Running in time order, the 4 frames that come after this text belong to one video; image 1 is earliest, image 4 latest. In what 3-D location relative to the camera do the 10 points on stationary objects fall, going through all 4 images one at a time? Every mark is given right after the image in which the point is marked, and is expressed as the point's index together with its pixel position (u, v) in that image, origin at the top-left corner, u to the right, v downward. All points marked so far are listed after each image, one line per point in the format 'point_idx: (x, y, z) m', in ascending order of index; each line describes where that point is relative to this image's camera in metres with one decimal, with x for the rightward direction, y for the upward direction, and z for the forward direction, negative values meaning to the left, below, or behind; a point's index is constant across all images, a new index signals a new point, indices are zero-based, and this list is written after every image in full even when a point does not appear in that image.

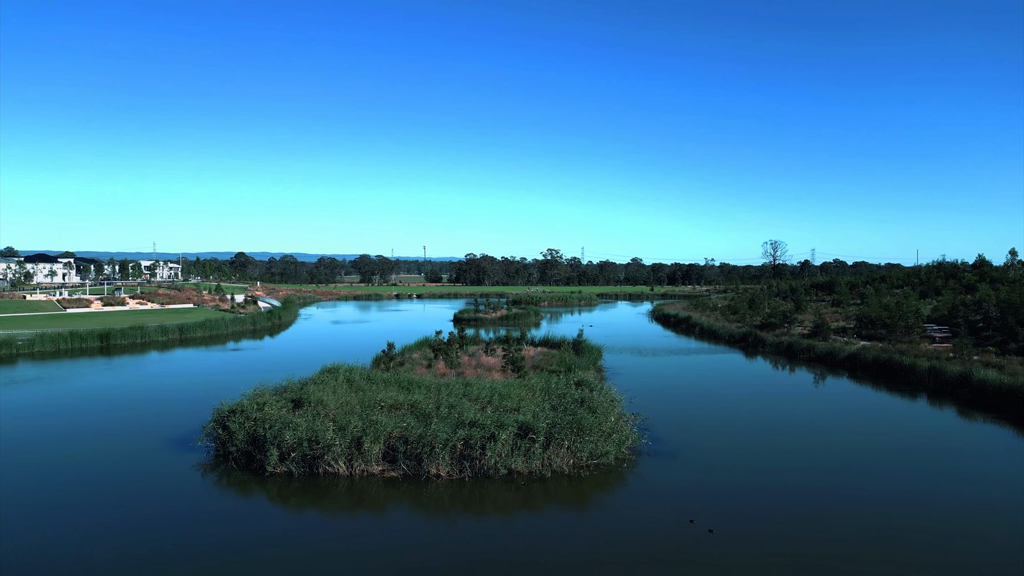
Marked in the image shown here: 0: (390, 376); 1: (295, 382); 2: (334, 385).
0: (-3.7, -2.8, +16.3) m
1: (-5.9, -2.6, +14.5) m
2: (-4.8, -2.7, +14.3) m
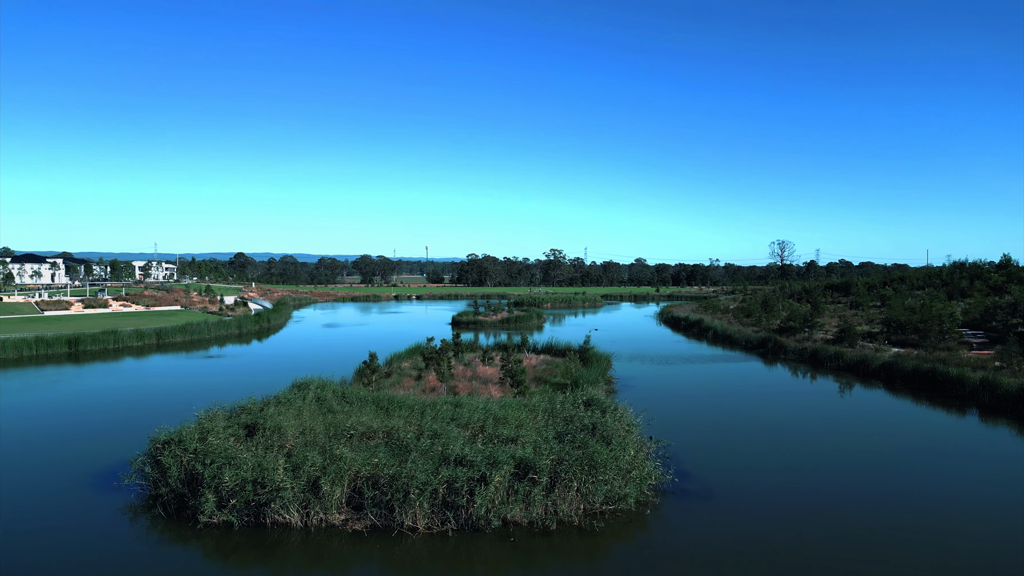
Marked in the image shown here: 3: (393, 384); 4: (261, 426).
0: (-3.8, -2.8, +14.2) m
1: (-6.0, -2.7, +12.3) m
2: (-4.9, -2.7, +12.2) m
3: (-3.7, -3.0, +16.4) m
4: (-5.1, -2.8, +10.7) m
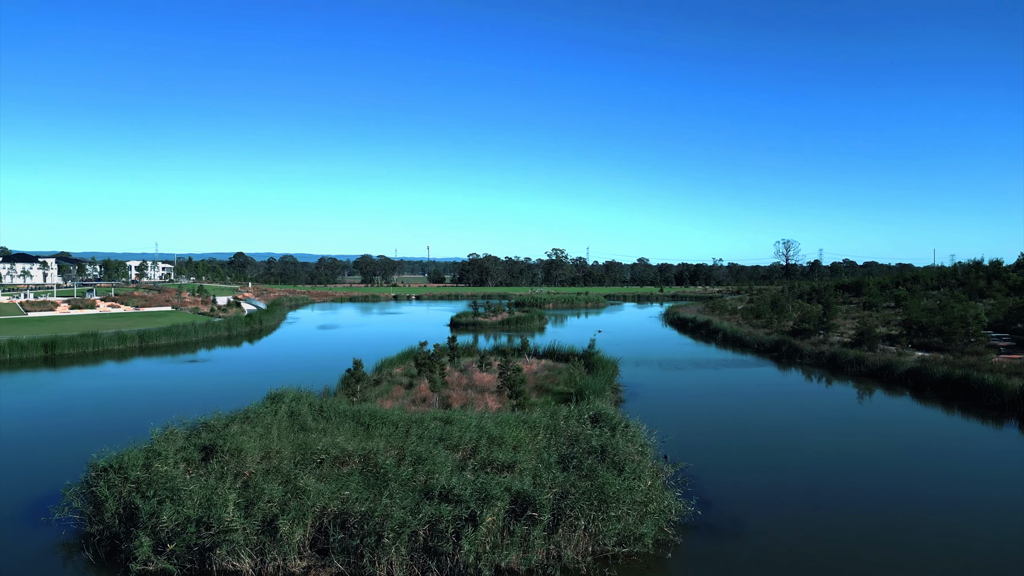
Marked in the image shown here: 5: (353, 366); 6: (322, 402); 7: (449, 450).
0: (-3.8, -2.8, +12.8) m
1: (-6.0, -2.7, +10.9) m
2: (-4.9, -2.7, +10.7) m
3: (-3.7, -3.0, +15.0) m
4: (-5.1, -2.8, +9.3) m
5: (-4.5, -2.2, +15.1) m
6: (-4.5, -2.7, +12.5) m
7: (-1.1, -2.9, +9.5) m
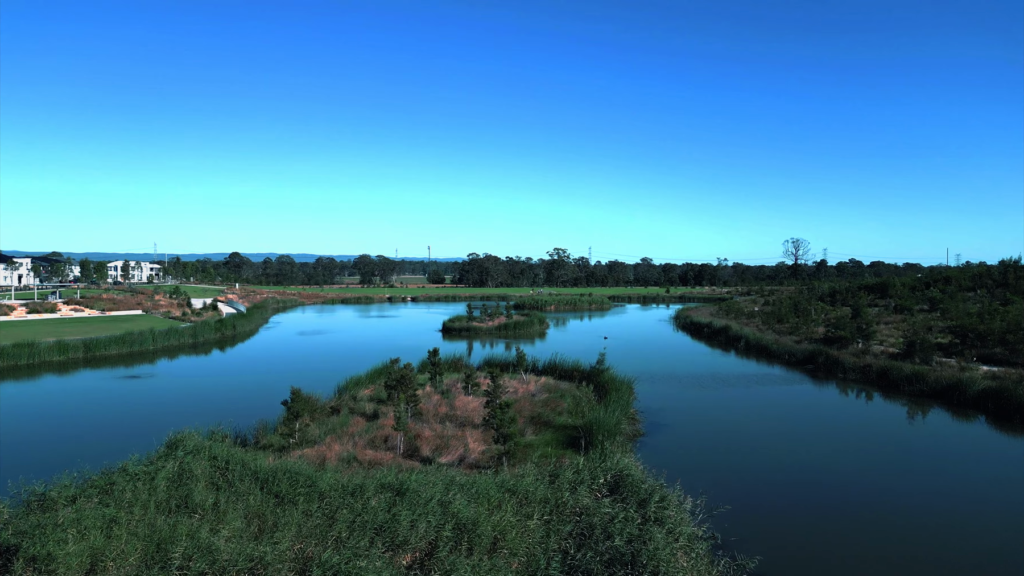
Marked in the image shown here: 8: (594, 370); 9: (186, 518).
0: (-4.1, -3.0, +9.3) m
1: (-6.3, -2.8, +7.4) m
2: (-5.2, -2.9, +7.3) m
3: (-4.0, -3.2, +11.5) m
4: (-5.4, -2.9, +5.8) m
5: (-4.7, -2.4, +11.6) m
6: (-4.7, -2.8, +9.1) m
7: (-1.4, -3.0, +6.0) m
8: (+2.7, -2.7, +17.1) m
9: (-4.2, -2.9, +6.9) m
